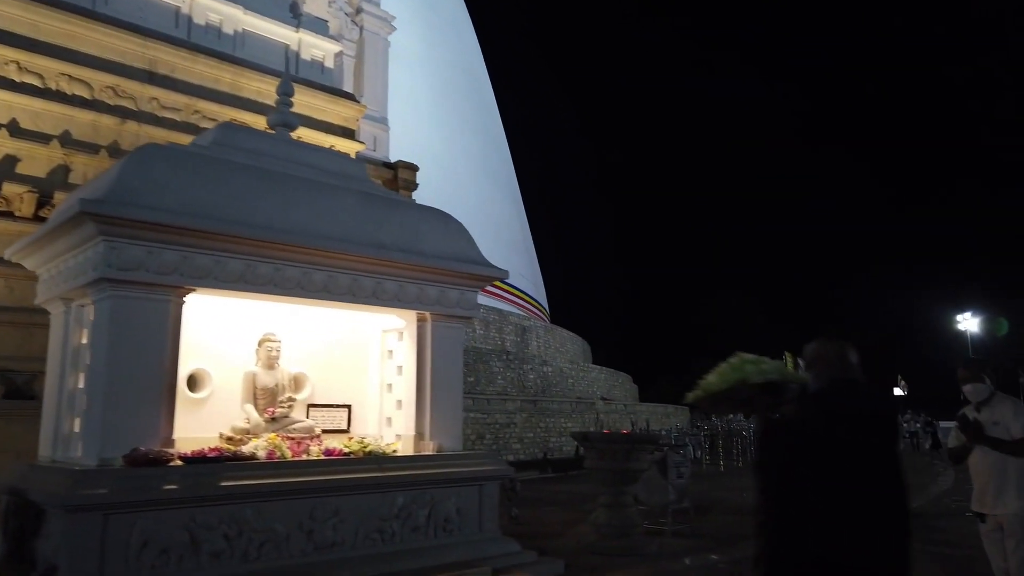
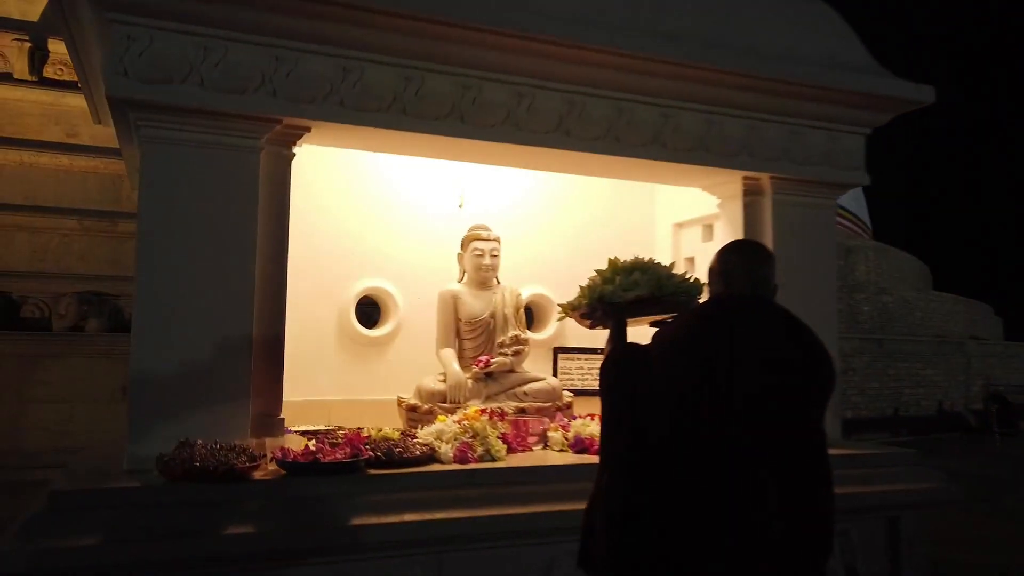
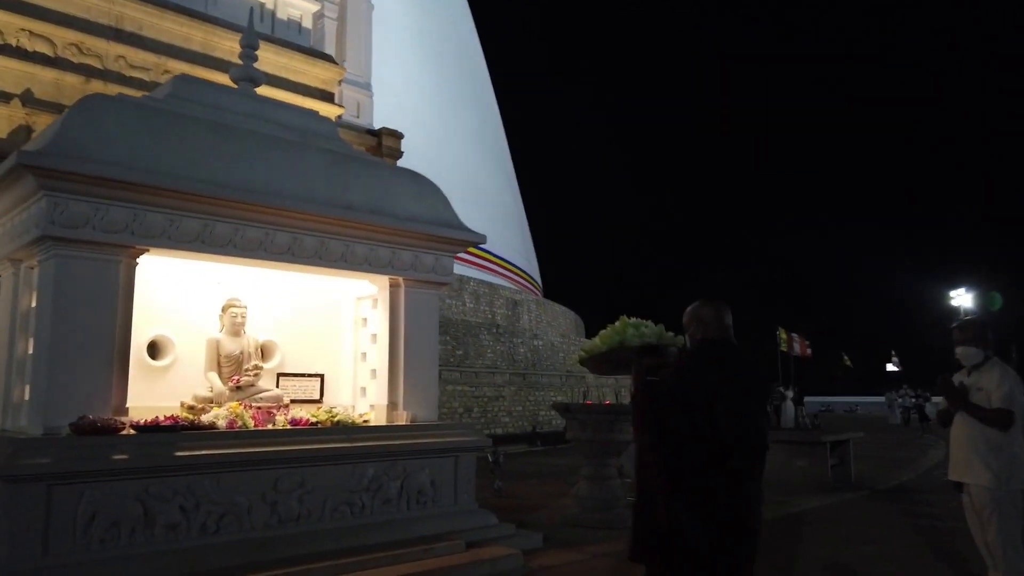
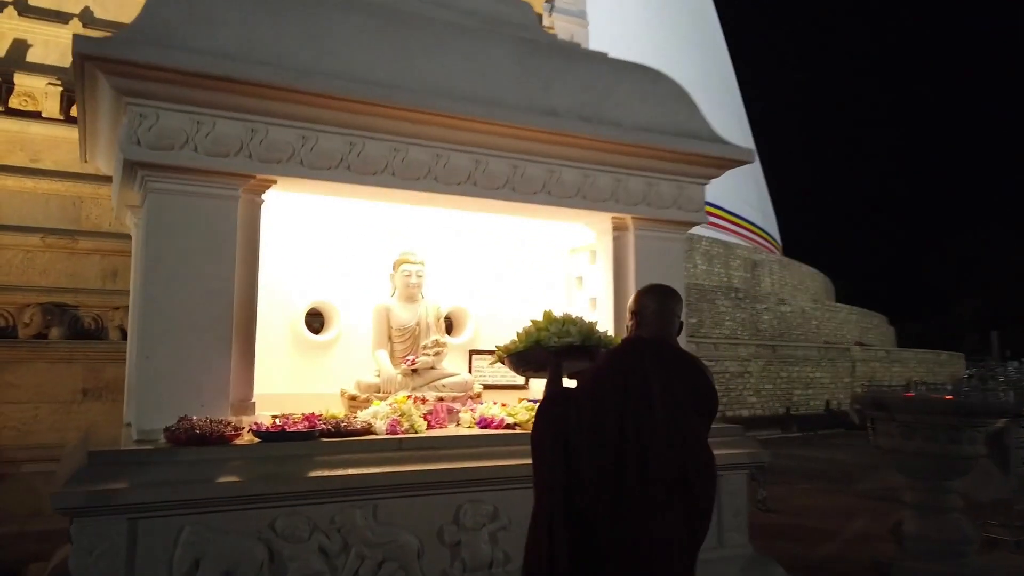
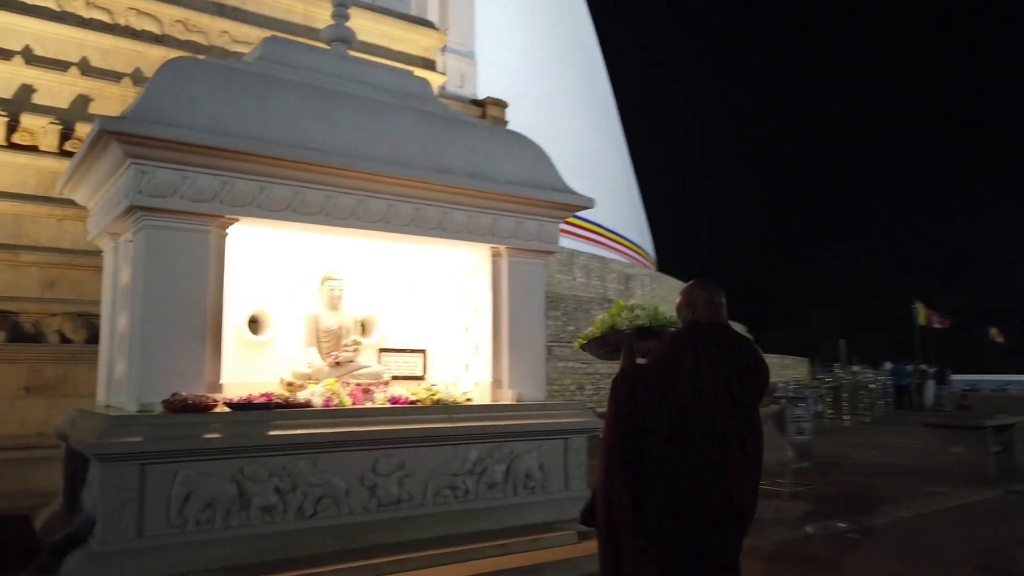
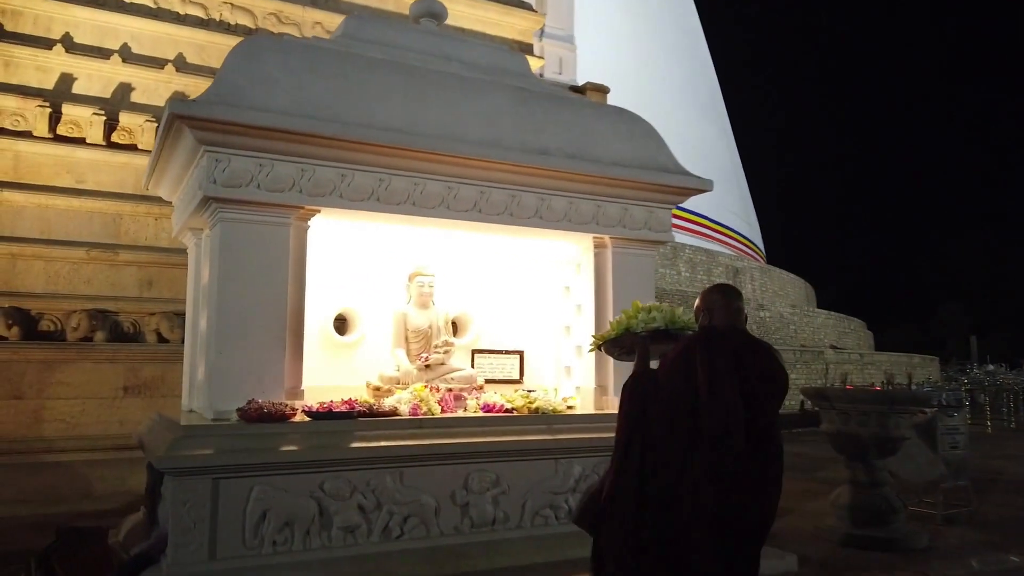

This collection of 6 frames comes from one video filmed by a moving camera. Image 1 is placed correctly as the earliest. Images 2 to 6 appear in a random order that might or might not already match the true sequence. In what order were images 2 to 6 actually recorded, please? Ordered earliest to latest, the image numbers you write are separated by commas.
3, 5, 6, 4, 2
